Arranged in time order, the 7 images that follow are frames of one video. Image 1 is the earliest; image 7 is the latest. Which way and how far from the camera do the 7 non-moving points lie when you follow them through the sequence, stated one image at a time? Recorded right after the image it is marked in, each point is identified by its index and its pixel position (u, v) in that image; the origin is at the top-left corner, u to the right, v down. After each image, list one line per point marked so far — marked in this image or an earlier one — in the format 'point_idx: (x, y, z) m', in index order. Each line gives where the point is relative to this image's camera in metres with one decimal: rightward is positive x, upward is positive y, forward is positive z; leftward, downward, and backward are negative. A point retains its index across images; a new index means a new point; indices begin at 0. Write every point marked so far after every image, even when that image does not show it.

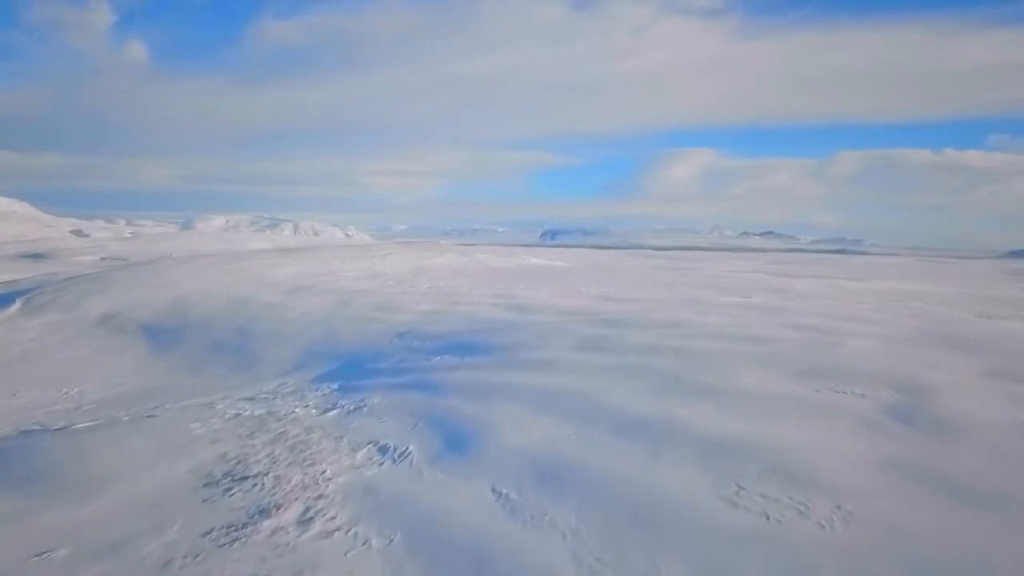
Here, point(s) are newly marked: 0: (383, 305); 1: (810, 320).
0: (-3.4, -0.5, +19.4) m
1: (+5.6, -0.6, +14.0) m
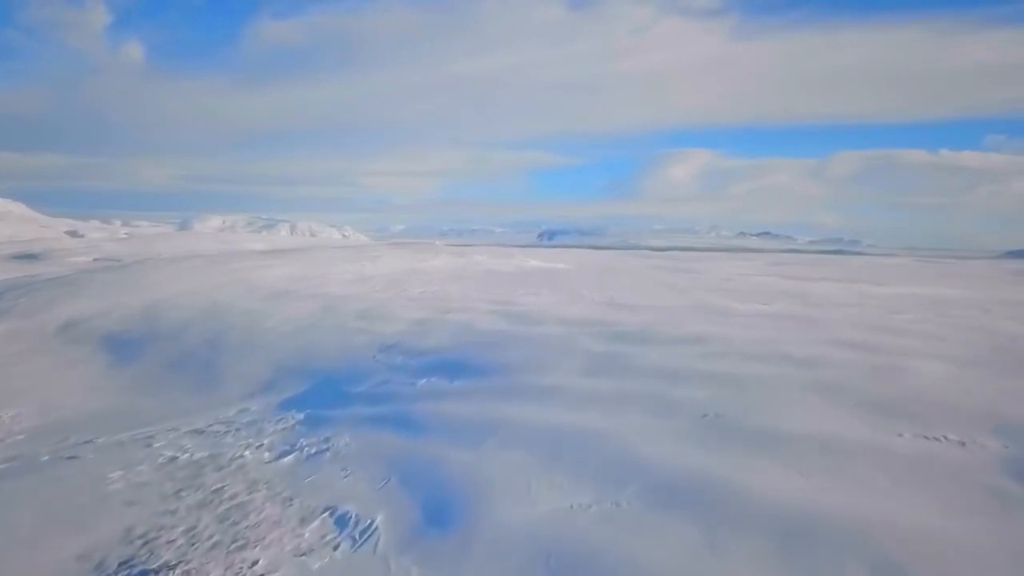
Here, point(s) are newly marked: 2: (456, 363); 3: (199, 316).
0: (-3.4, -0.6, +17.6) m
1: (+5.6, -0.8, +12.2) m
2: (-0.9, -1.2, +11.2) m
3: (-7.9, -0.7, +18.5) m
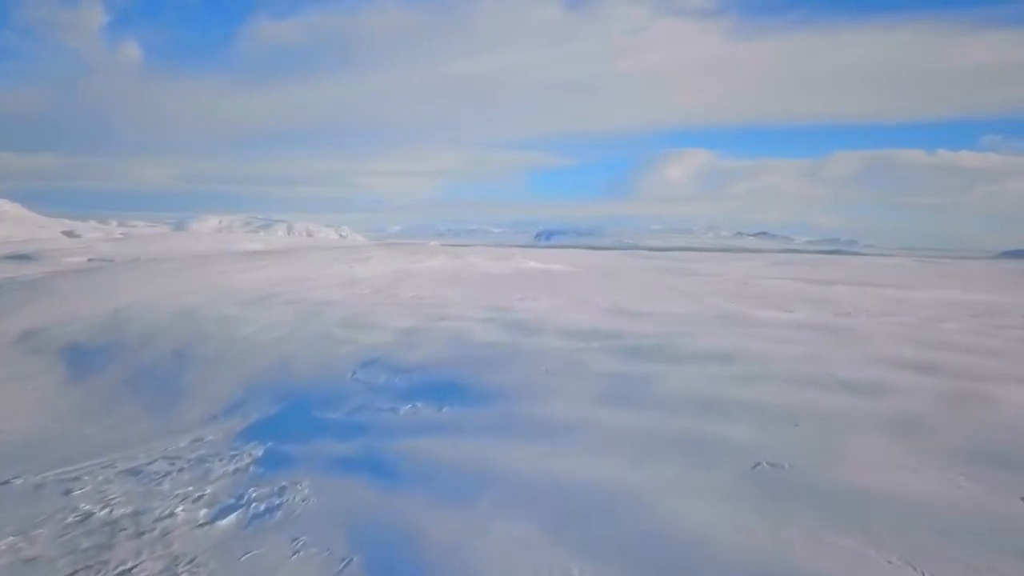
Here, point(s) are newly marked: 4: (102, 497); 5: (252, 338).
0: (-3.4, -0.7, +16.0) m
1: (+5.6, -0.9, +10.7) m
2: (-0.9, -1.3, +9.7) m
3: (-7.9, -0.8, +16.9) m
4: (-3.7, -1.9, +6.8) m
5: (-5.3, -1.0, +15.1) m
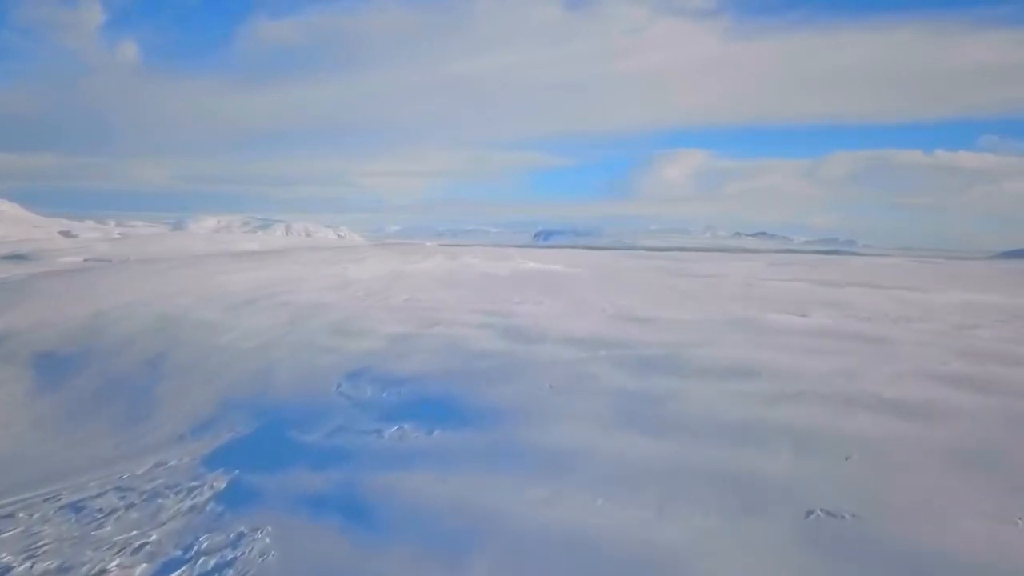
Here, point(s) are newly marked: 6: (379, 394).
0: (-3.4, -0.8, +15.0) m
1: (+5.6, -0.9, +9.6) m
2: (-0.9, -1.3, +8.7) m
3: (-7.9, -0.9, +15.9) m
4: (-3.7, -2.0, +5.8) m
5: (-5.3, -1.1, +14.1) m
6: (-1.8, -1.4, +9.8) m
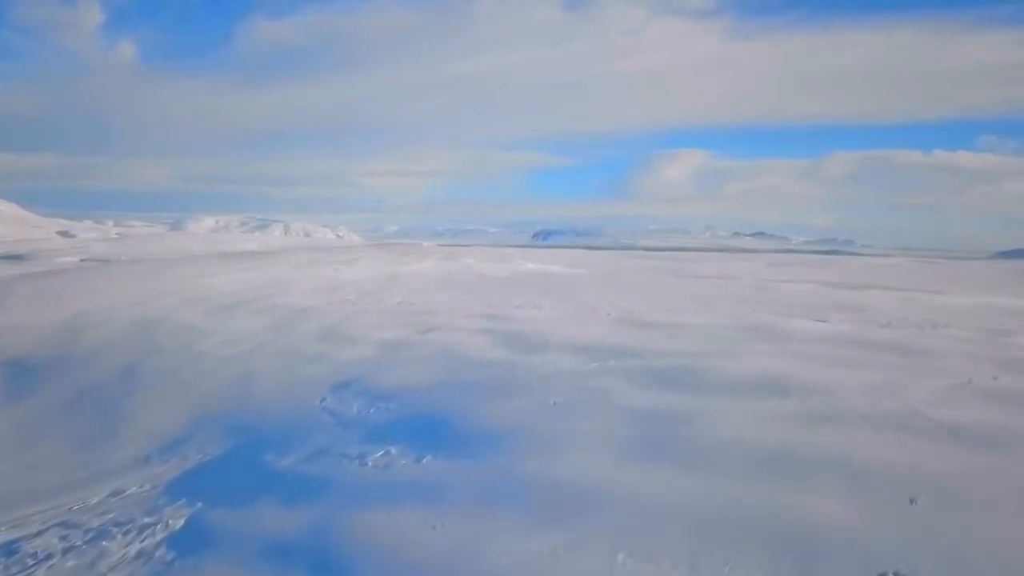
0: (-3.4, -0.9, +14.1) m
1: (+5.6, -1.0, +8.7) m
2: (-0.9, -1.4, +7.8) m
3: (-7.9, -1.0, +15.0) m
4: (-3.7, -2.0, +4.9) m
5: (-5.3, -1.2, +13.2) m
6: (-1.8, -1.5, +8.8) m
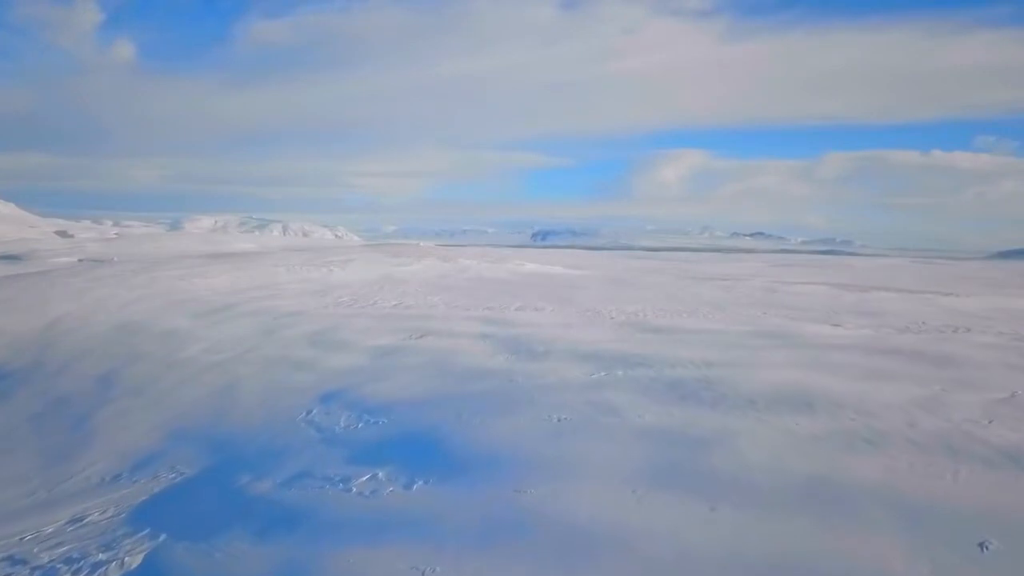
0: (-3.4, -0.9, +13.4) m
1: (+5.6, -1.1, +8.0) m
2: (-0.9, -1.5, +7.1) m
3: (-7.9, -1.0, +14.3) m
4: (-3.7, -2.1, +4.2) m
5: (-5.3, -1.2, +12.5) m
6: (-1.7, -1.5, +8.1) m
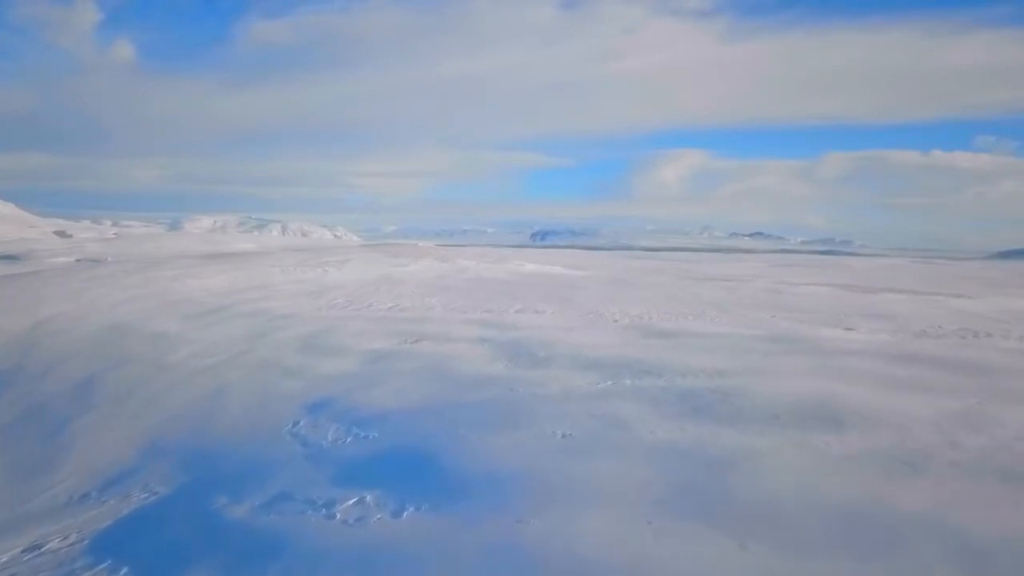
0: (-3.4, -0.9, +12.8) m
1: (+5.6, -1.1, +7.5) m
2: (-0.9, -1.5, +6.5) m
3: (-7.9, -1.1, +13.7) m
4: (-3.7, -2.1, +3.6) m
5: (-5.3, -1.3, +11.9) m
6: (-1.7, -1.6, +7.6) m
